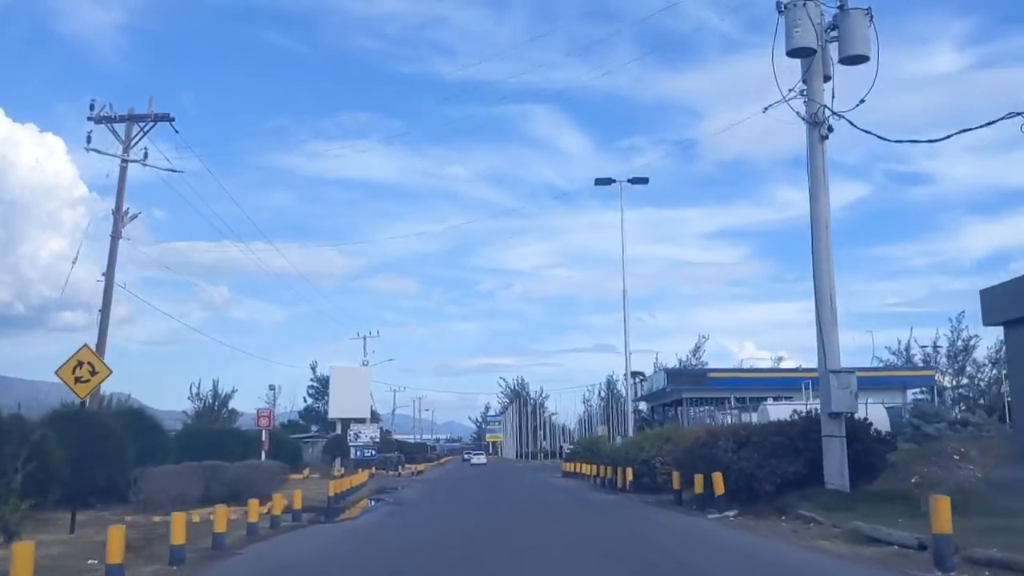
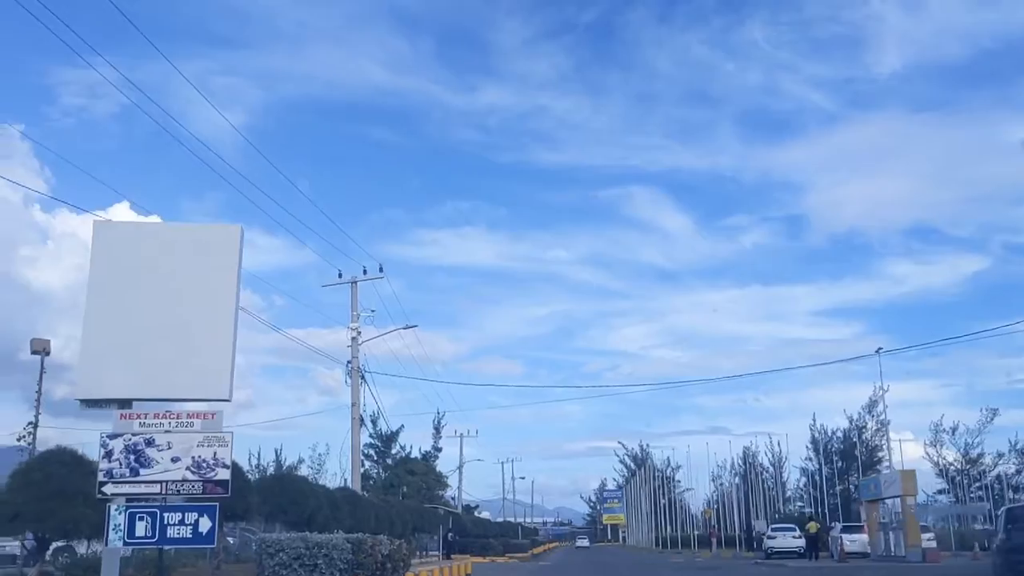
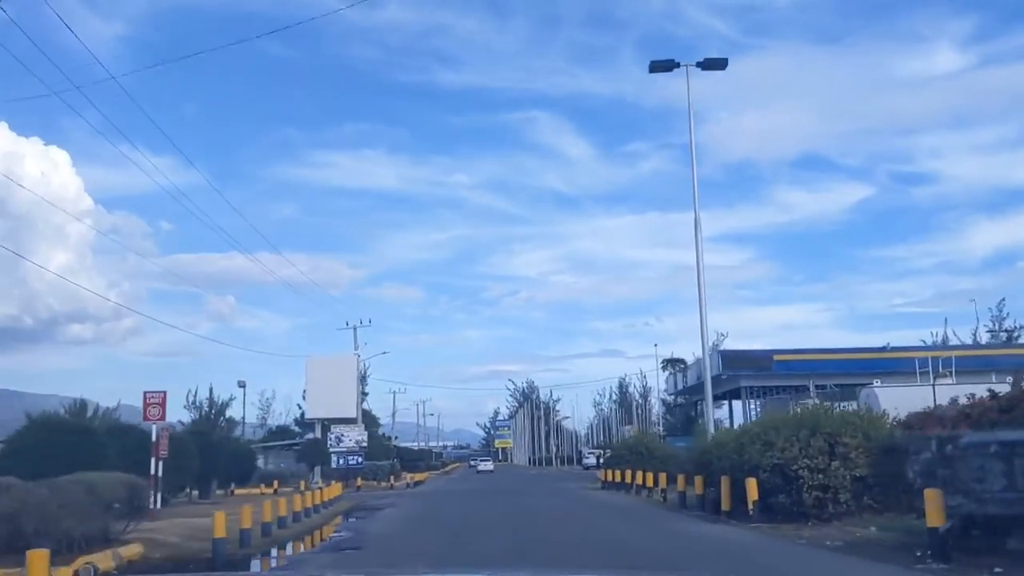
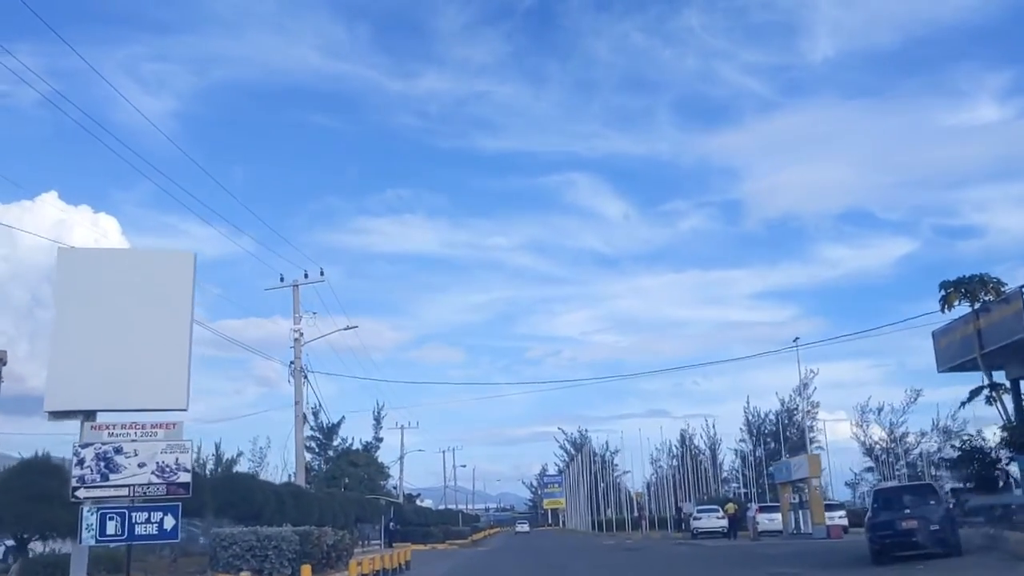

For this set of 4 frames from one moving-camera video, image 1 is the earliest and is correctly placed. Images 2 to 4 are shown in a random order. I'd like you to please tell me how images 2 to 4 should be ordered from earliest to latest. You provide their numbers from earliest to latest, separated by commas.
3, 4, 2
